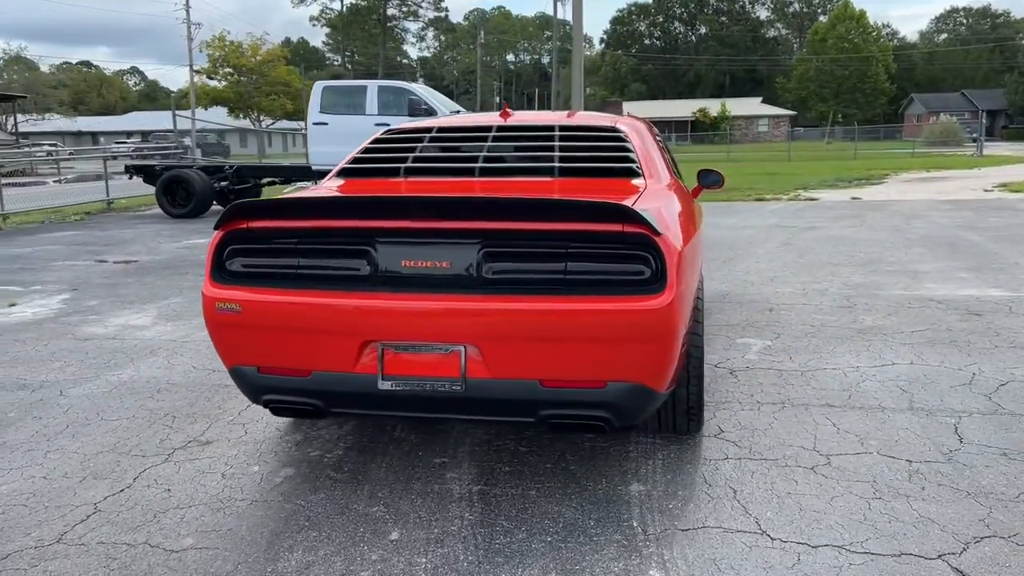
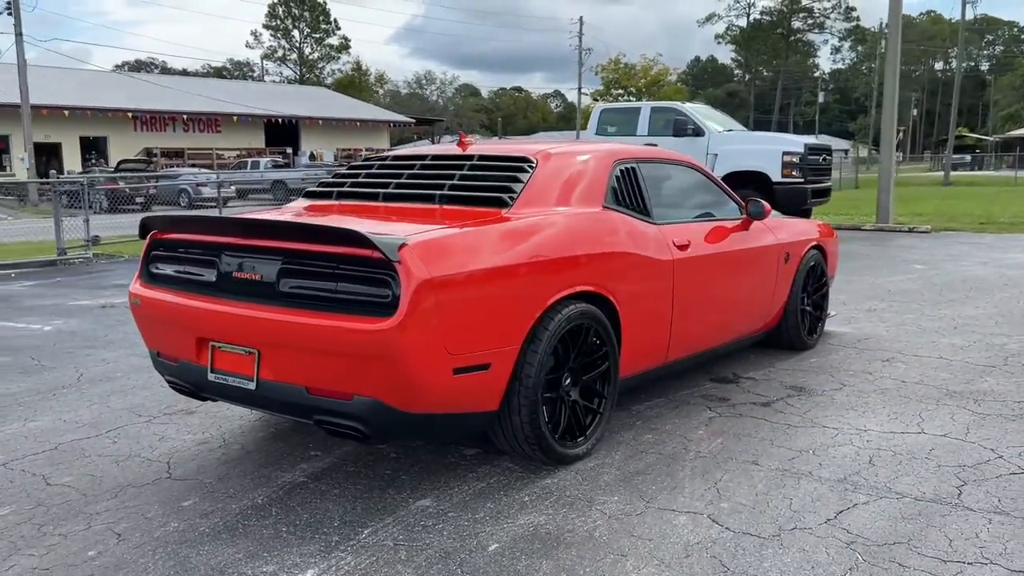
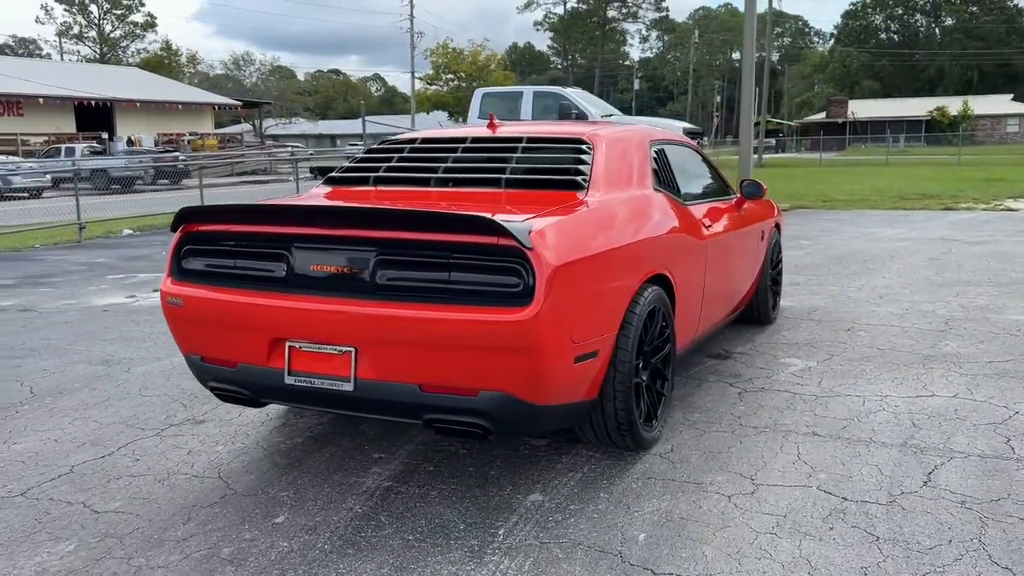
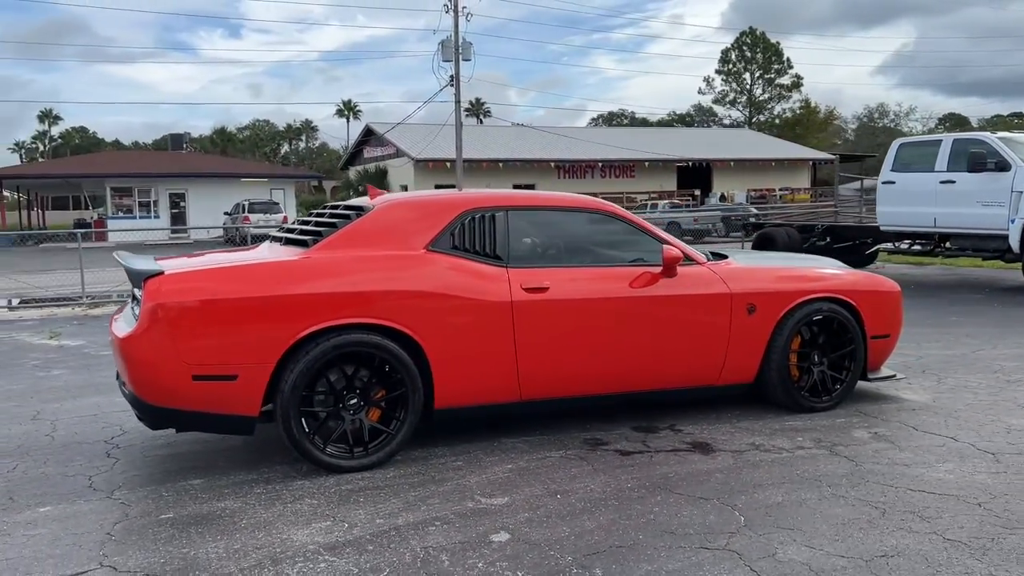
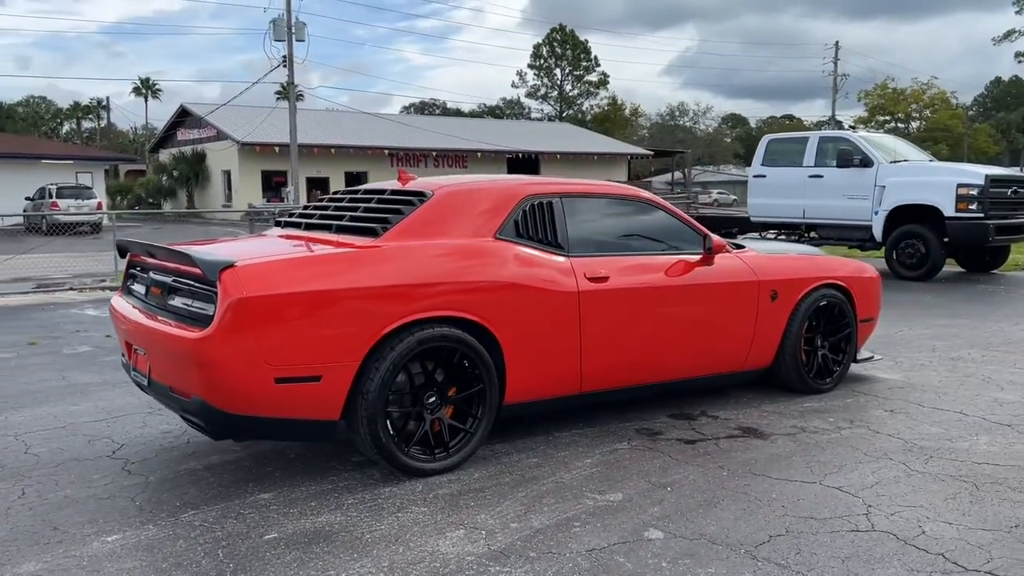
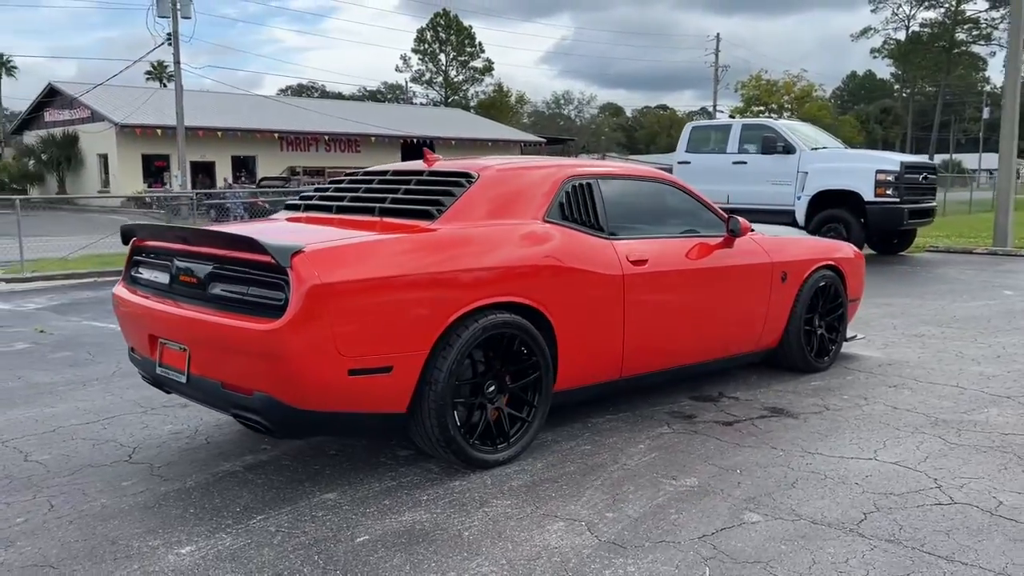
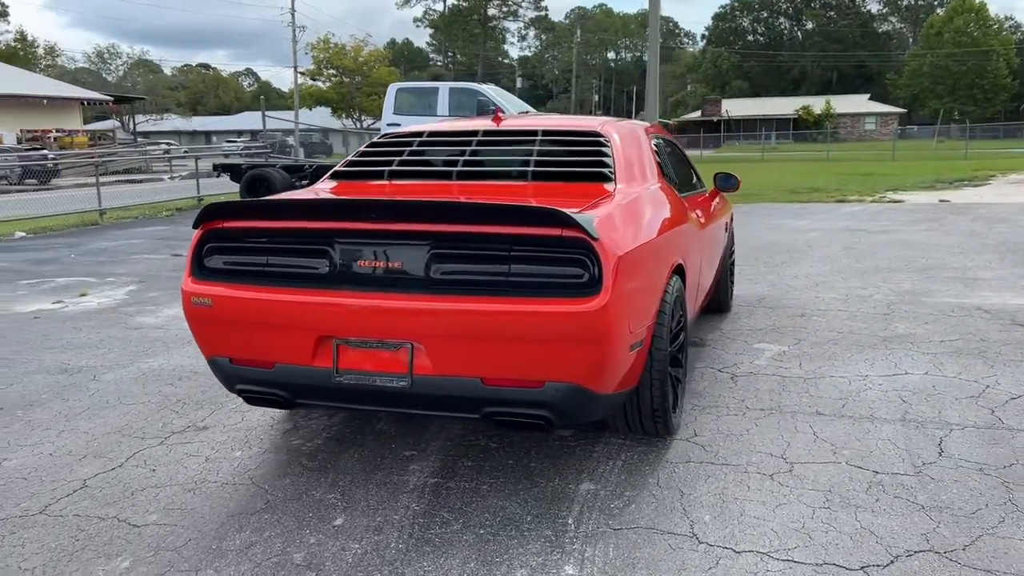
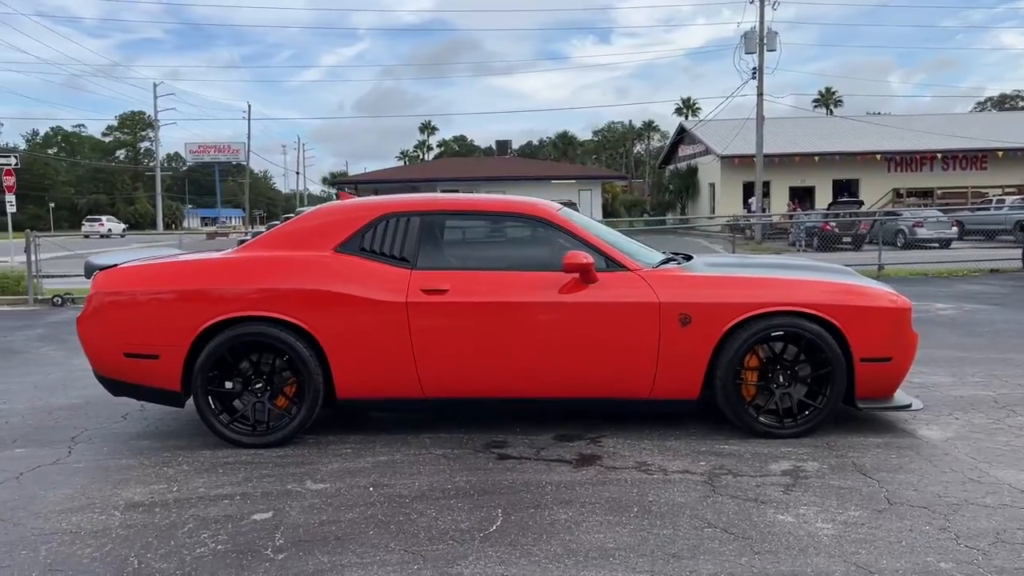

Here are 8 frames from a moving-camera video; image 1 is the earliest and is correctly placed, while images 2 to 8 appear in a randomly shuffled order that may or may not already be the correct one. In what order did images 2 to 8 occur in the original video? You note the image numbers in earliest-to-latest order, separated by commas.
7, 3, 2, 6, 5, 4, 8
